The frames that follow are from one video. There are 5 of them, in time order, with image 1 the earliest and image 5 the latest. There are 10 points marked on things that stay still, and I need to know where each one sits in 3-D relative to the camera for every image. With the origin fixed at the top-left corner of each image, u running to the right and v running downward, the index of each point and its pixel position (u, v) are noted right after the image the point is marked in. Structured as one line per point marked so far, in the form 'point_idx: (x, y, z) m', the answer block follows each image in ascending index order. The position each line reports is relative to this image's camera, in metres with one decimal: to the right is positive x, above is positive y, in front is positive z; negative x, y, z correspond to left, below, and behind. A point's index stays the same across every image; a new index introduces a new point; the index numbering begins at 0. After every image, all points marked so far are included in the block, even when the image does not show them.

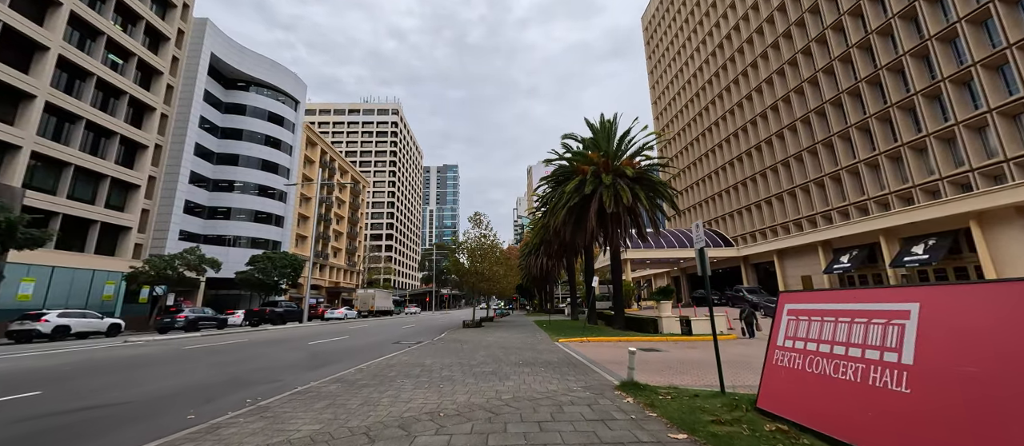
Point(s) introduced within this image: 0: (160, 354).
0: (-11.7, -4.4, +12.2) m
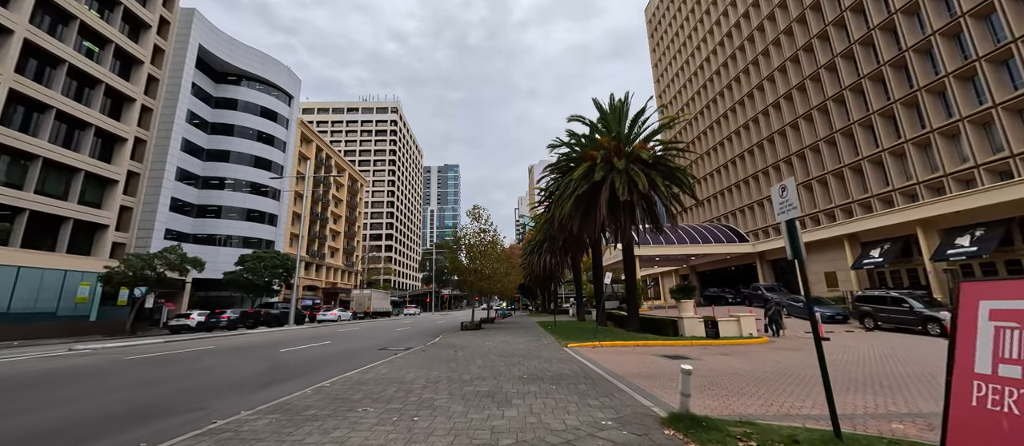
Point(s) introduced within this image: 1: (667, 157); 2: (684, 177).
0: (-11.6, -4.0, +10.2) m
1: (+7.6, +3.1, +17.6) m
2: (+8.5, +2.2, +18.1) m
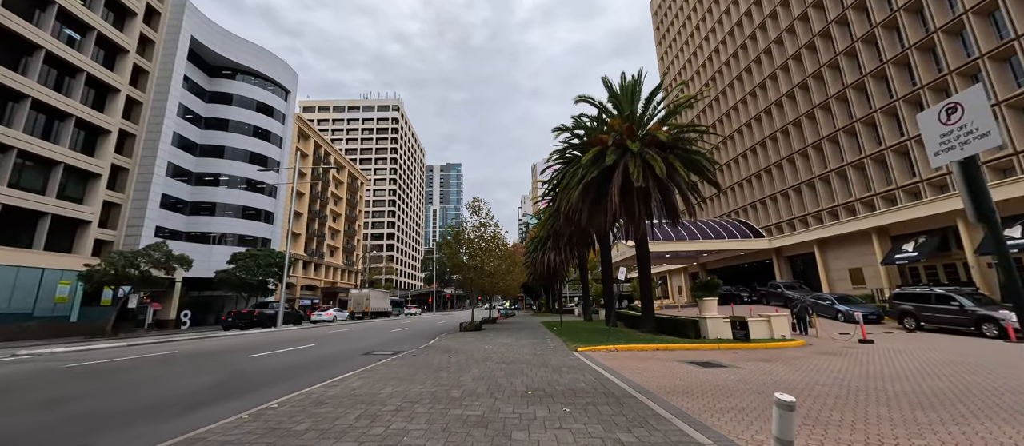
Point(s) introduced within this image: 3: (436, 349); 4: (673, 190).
0: (-11.6, -3.6, +8.7) m
1: (+7.6, +3.6, +15.9) m
2: (+8.6, +2.7, +16.4) m
3: (-2.7, -4.5, +13.1) m
4: (+6.9, +1.4, +15.8) m
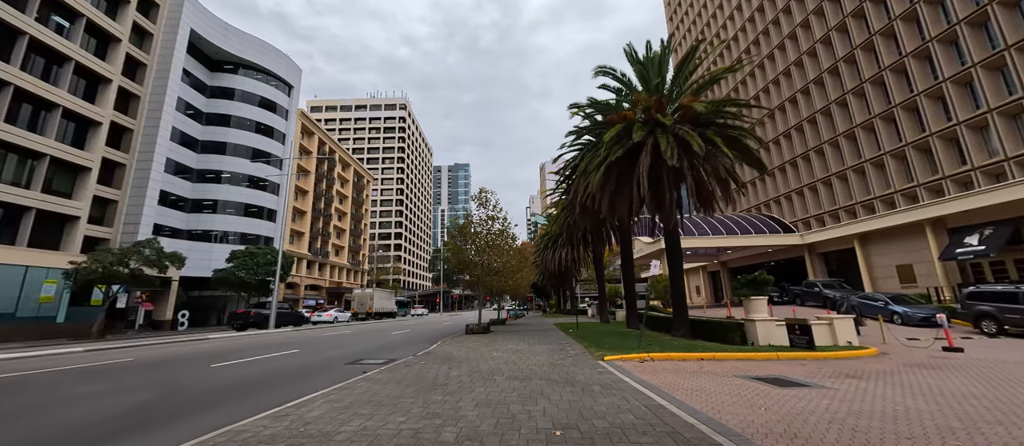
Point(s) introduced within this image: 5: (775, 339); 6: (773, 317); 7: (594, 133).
0: (-11.3, -3.2, +6.9) m
1: (+8.1, +4.1, +13.7) m
2: (+9.1, +3.2, +14.2) m
3: (-2.3, -4.1, +11.1) m
4: (+7.3, +1.9, +13.6) m
5: (+8.3, -3.7, +11.5) m
6: (+8.4, -3.0, +11.8) m
7: (+3.6, +4.0, +16.1) m
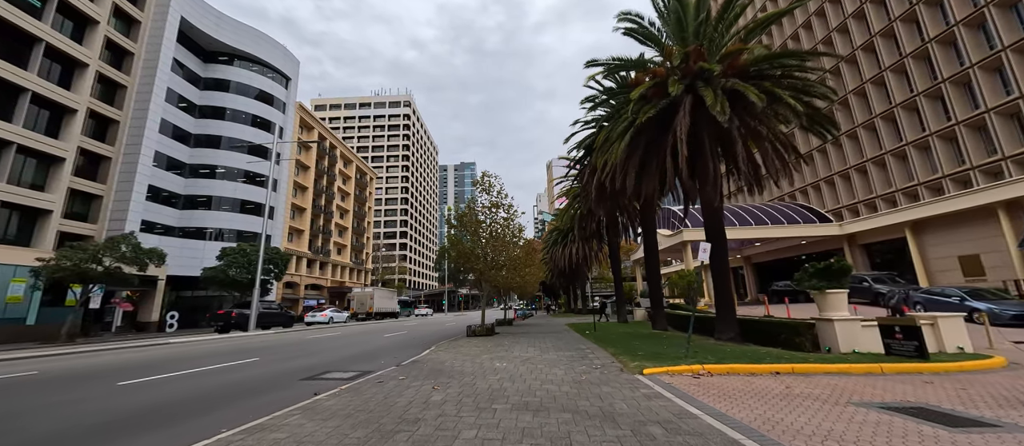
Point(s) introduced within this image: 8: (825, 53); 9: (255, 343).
0: (-11.2, -2.7, +4.6) m
1: (+8.2, +4.8, +11.1) m
2: (+9.2, +3.9, +11.5) m
3: (-2.1, -3.4, +8.7) m
4: (+7.5, +2.6, +10.9) m
5: (+8.5, -2.9, +8.9) m
6: (+8.6, -2.3, +9.1) m
7: (+3.8, +4.6, +13.5) m
8: (+9.8, +5.3, +12.1) m
9: (-12.1, -5.5, +17.0) m
